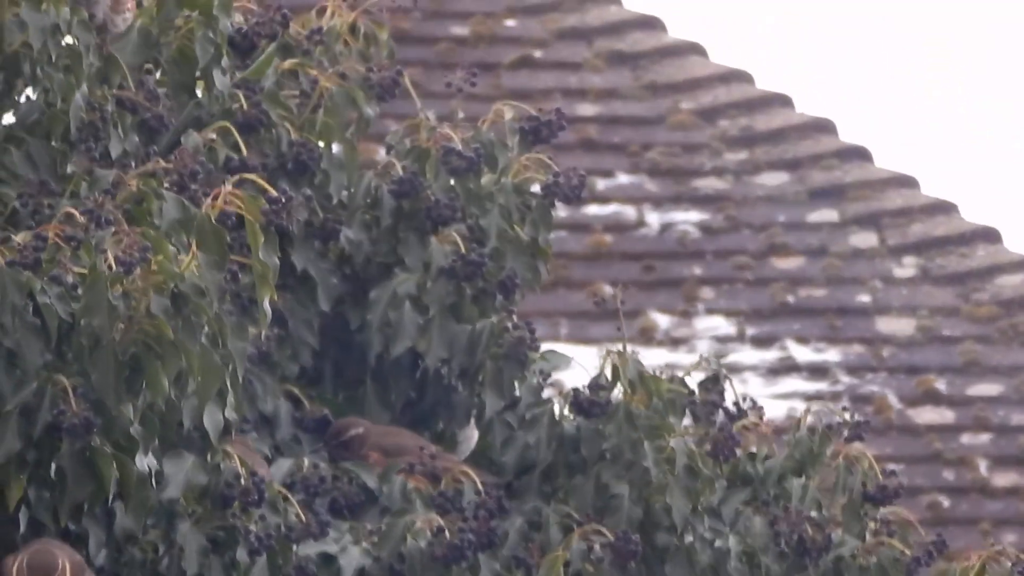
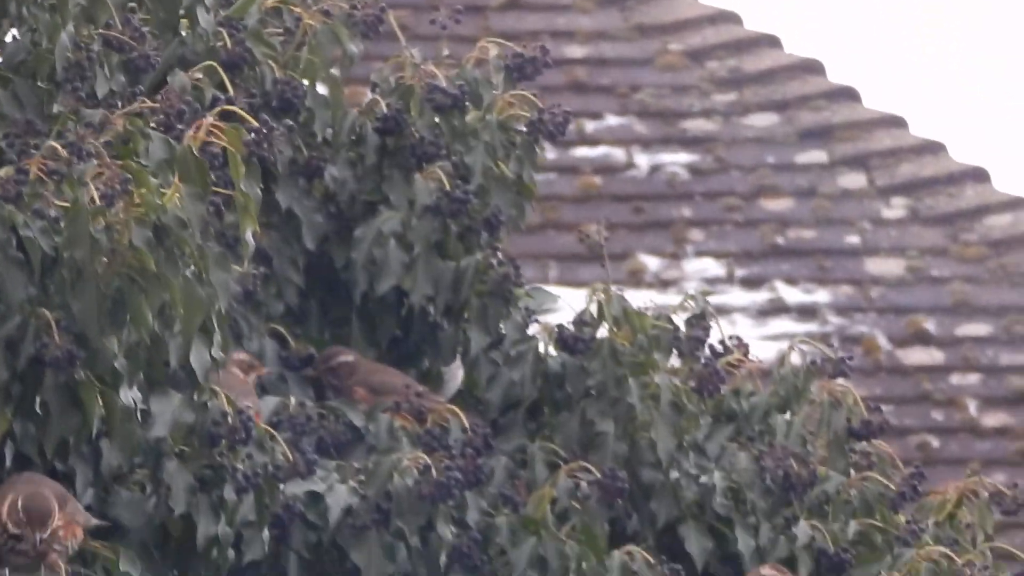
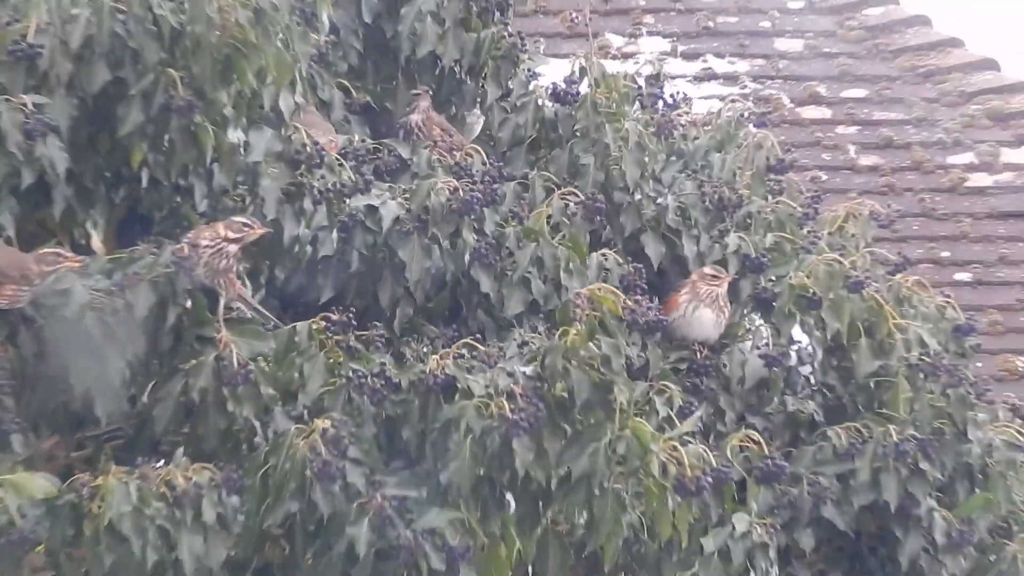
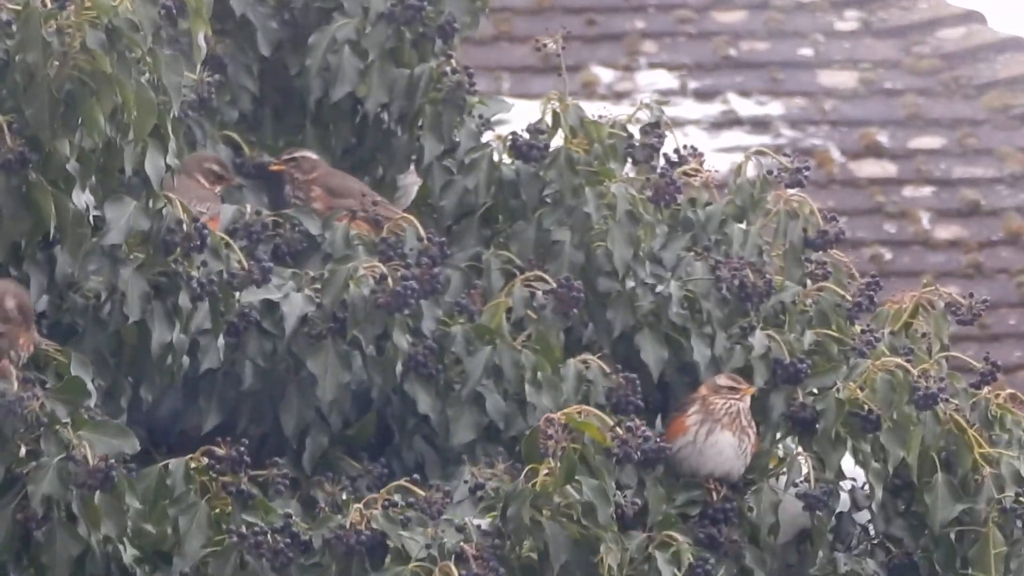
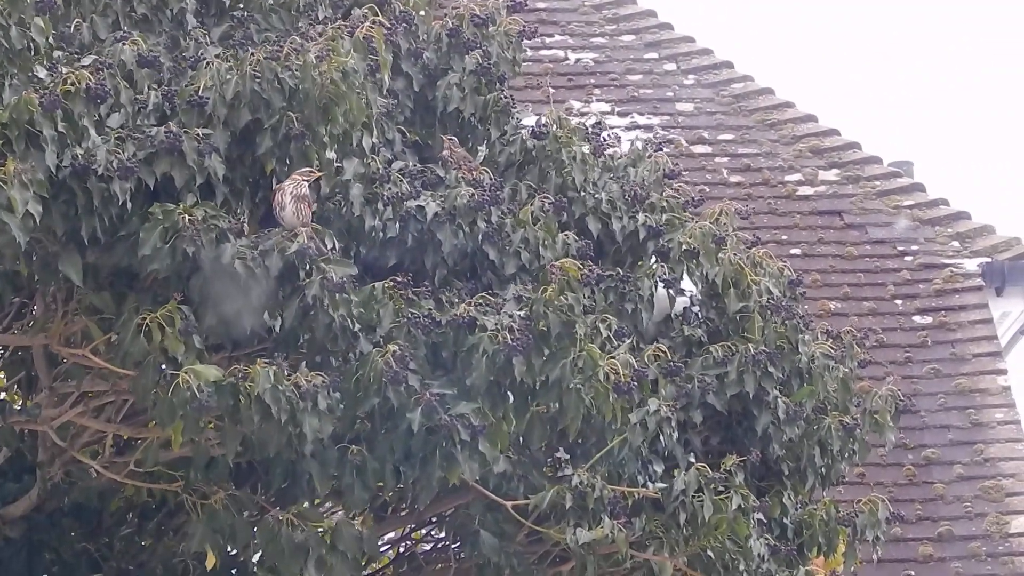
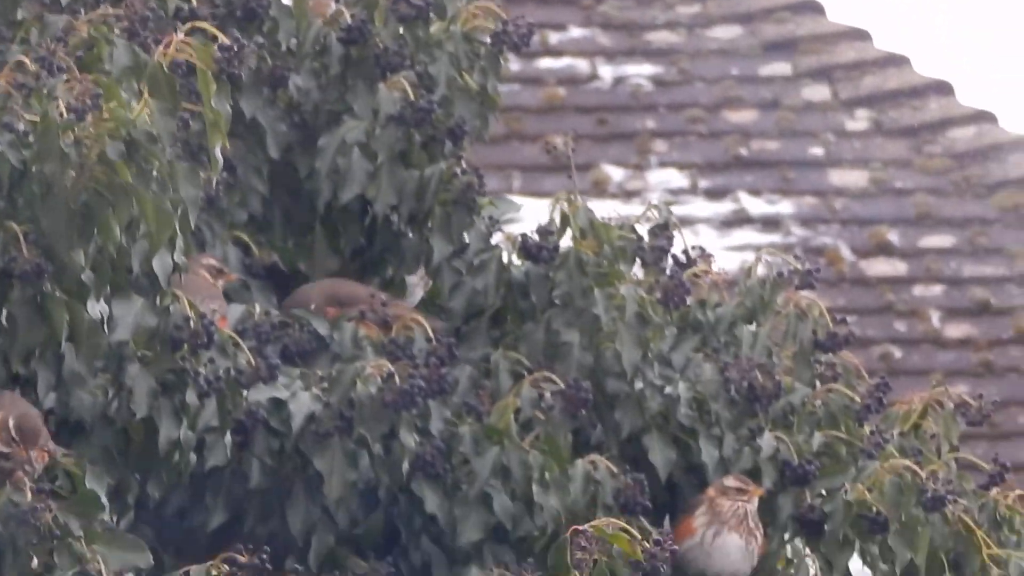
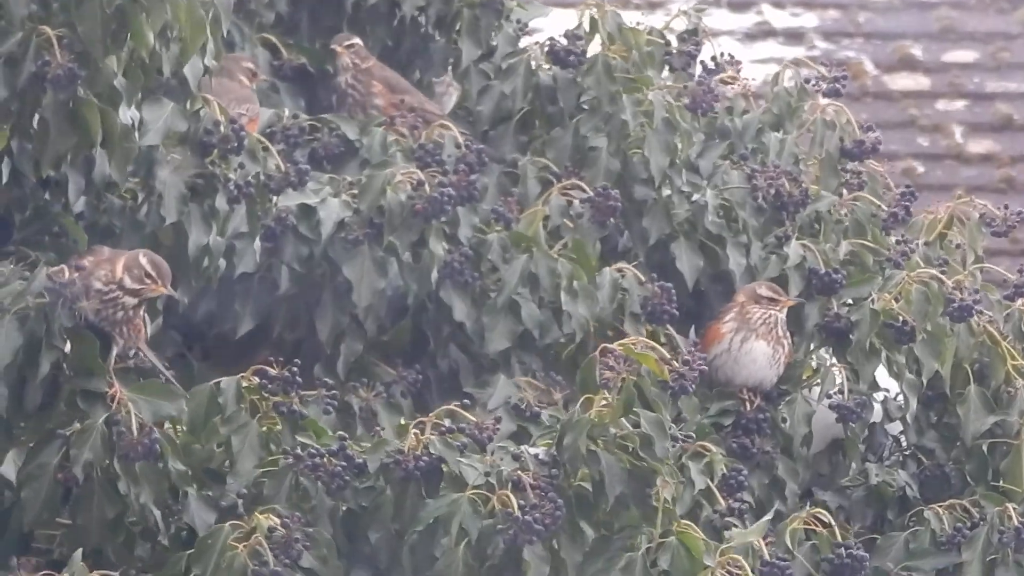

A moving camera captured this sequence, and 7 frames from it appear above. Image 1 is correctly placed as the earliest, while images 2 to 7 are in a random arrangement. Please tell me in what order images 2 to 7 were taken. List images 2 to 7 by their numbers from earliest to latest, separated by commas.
2, 6, 4, 7, 3, 5
